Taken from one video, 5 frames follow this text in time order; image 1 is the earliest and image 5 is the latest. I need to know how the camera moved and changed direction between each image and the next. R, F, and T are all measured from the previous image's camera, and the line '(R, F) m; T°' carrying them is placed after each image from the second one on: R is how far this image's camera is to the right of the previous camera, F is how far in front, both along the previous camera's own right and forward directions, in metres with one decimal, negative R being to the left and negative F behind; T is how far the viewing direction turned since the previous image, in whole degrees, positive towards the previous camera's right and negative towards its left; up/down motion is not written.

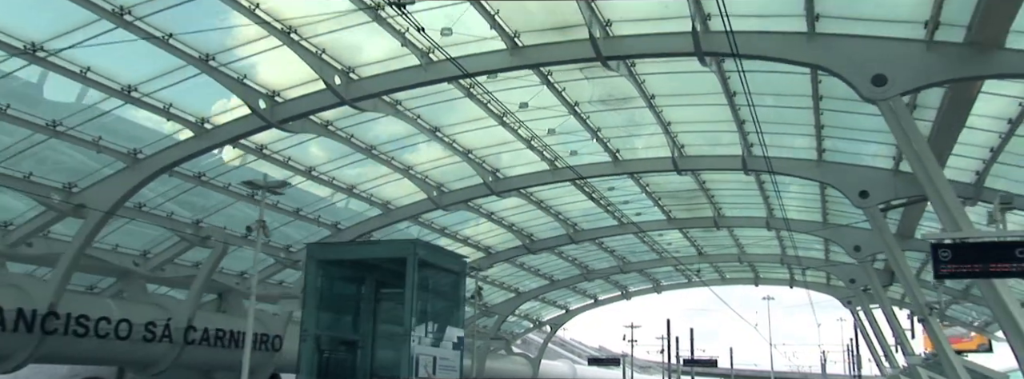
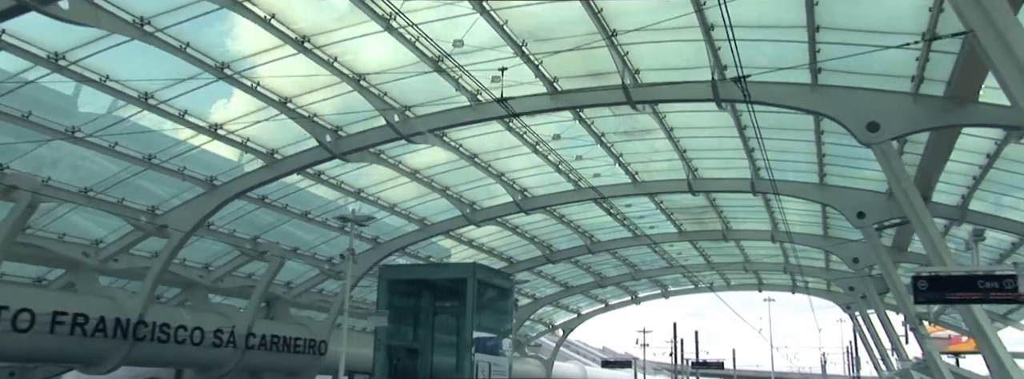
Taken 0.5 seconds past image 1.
(-1.4, -3.5) m; 0°
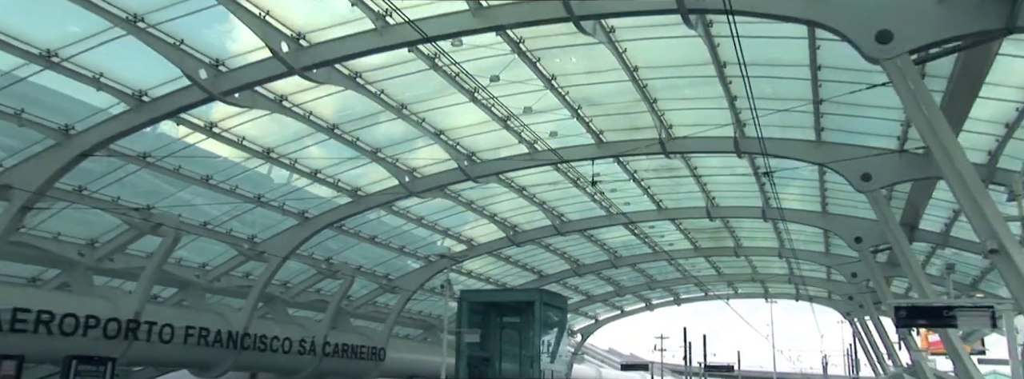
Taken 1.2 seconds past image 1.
(-2.2, -5.4) m; 0°
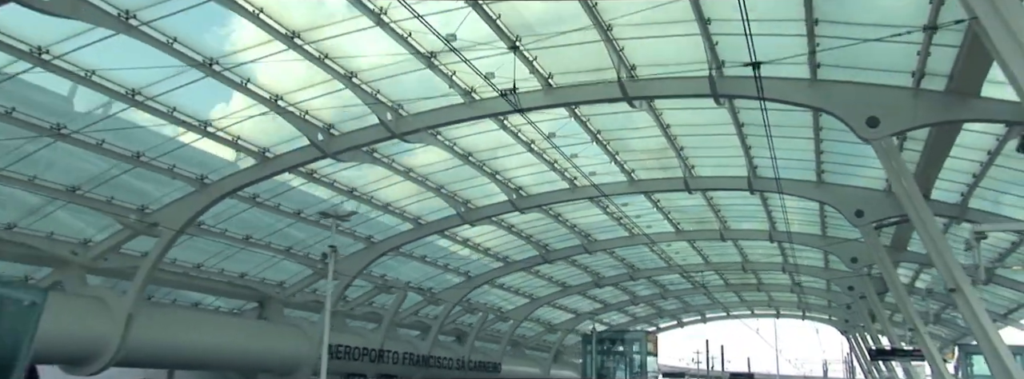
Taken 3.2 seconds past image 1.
(-6.6, -16.5) m; 0°
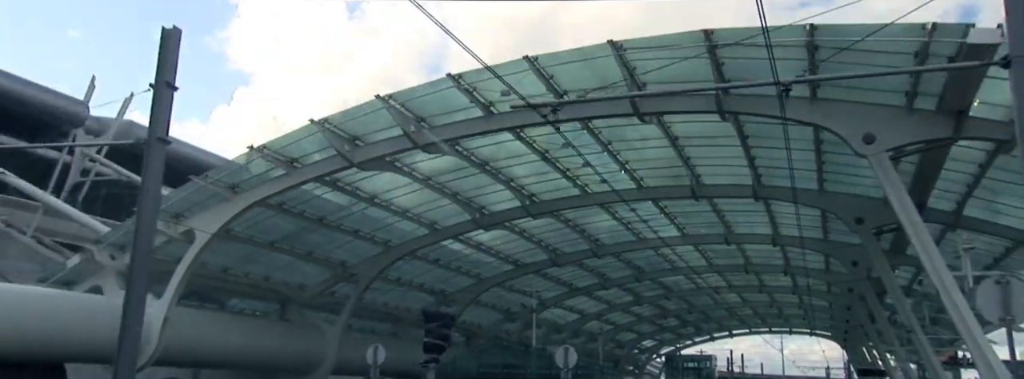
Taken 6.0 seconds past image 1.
(-9.2, -23.1) m; 0°
